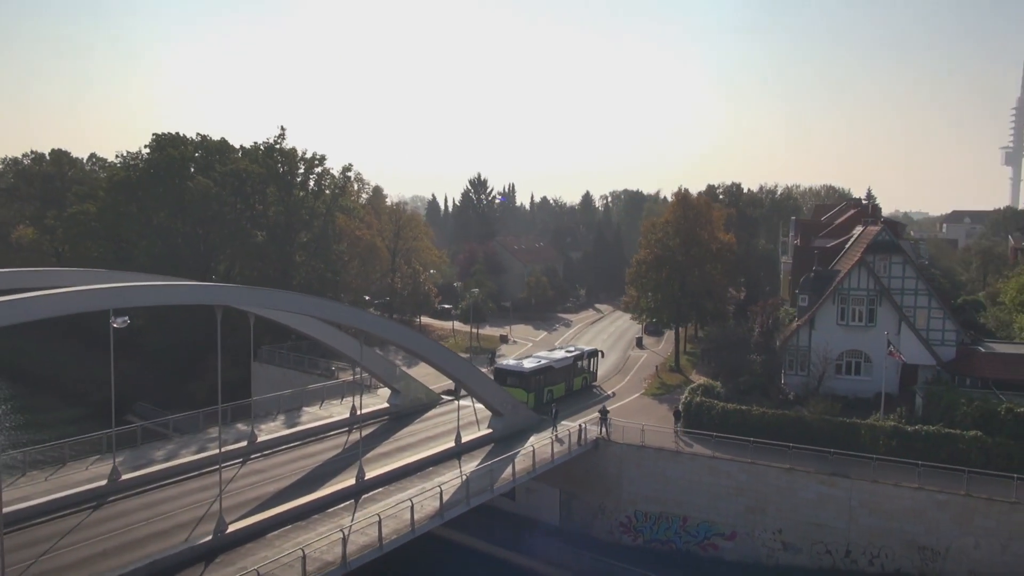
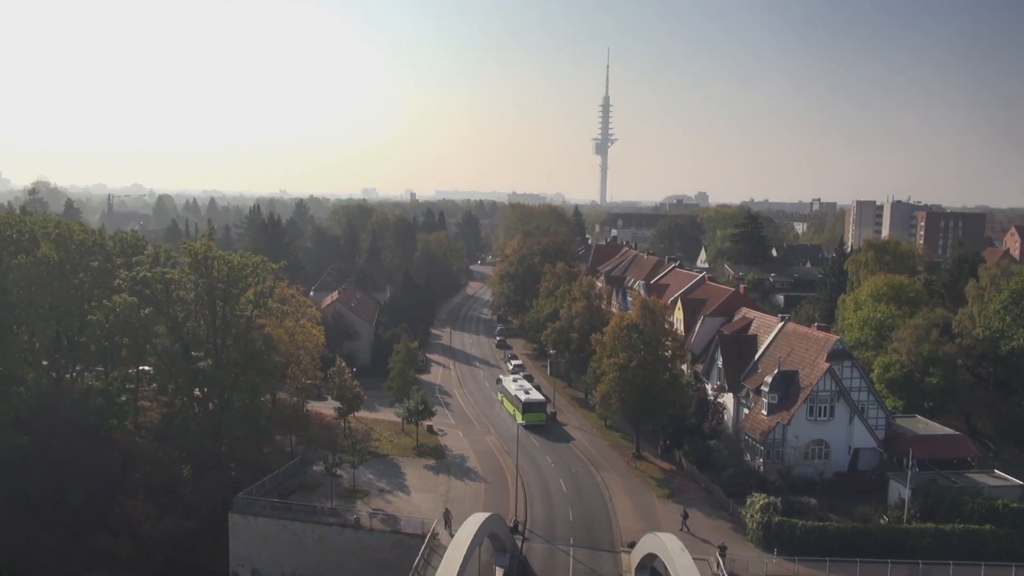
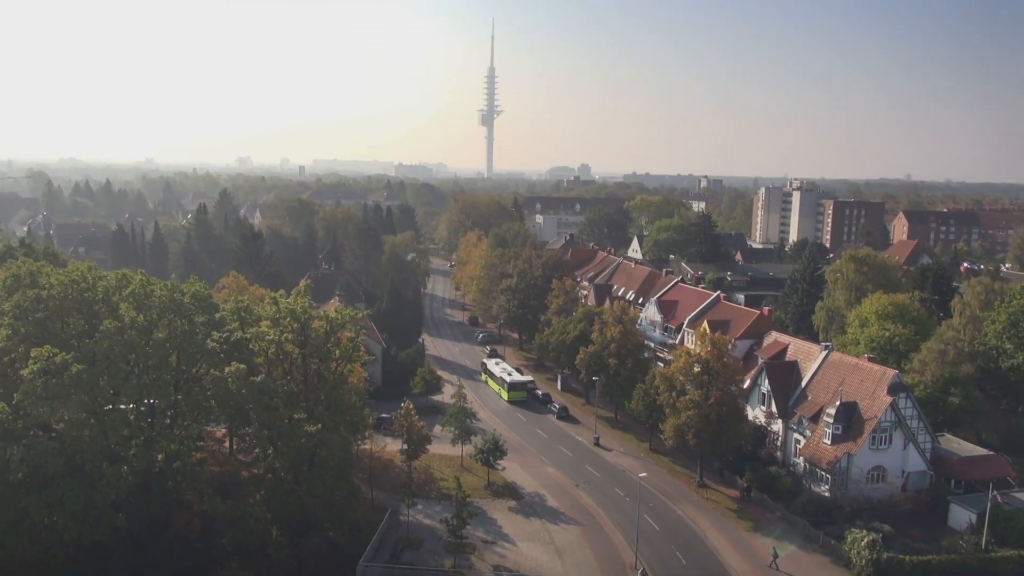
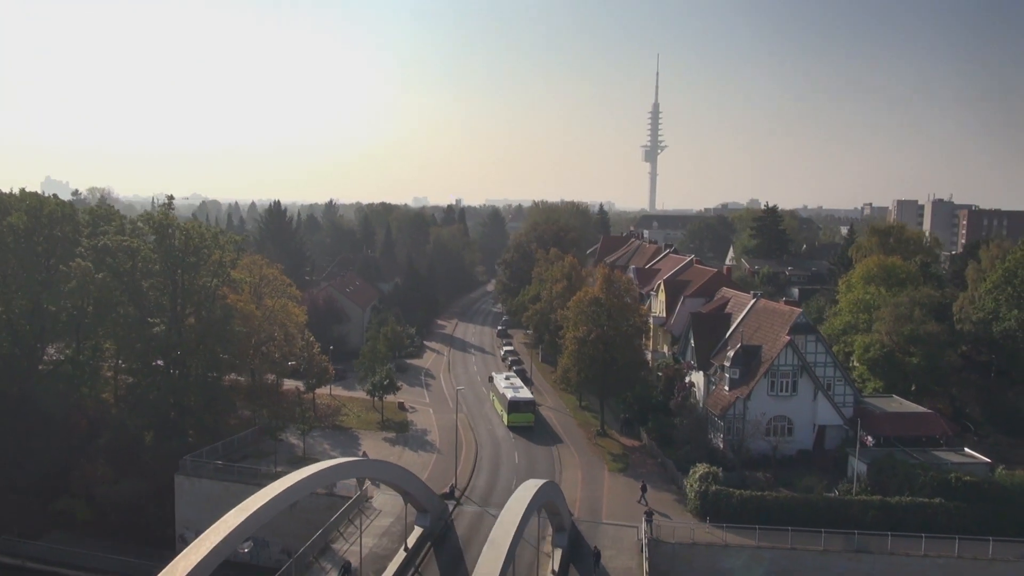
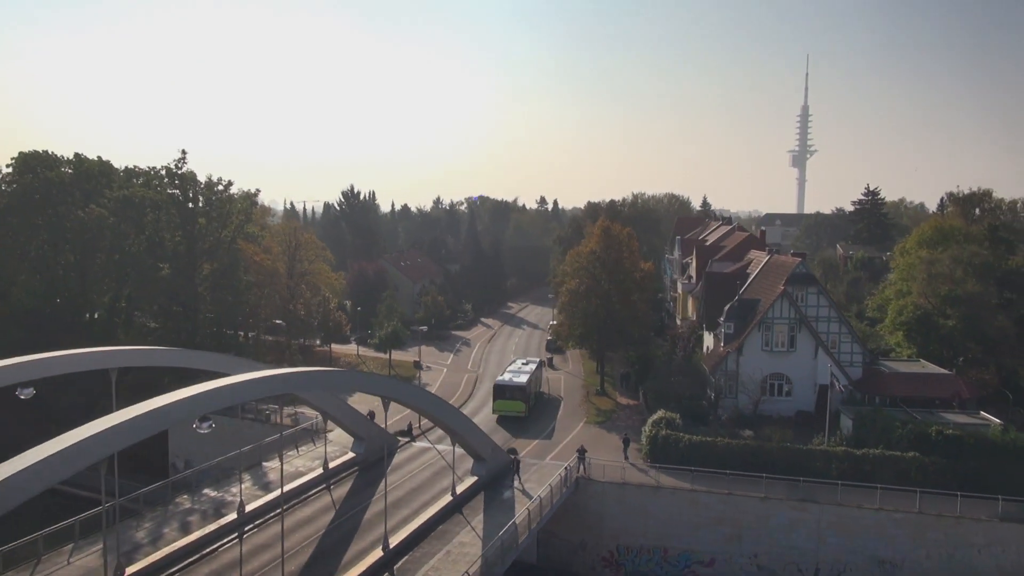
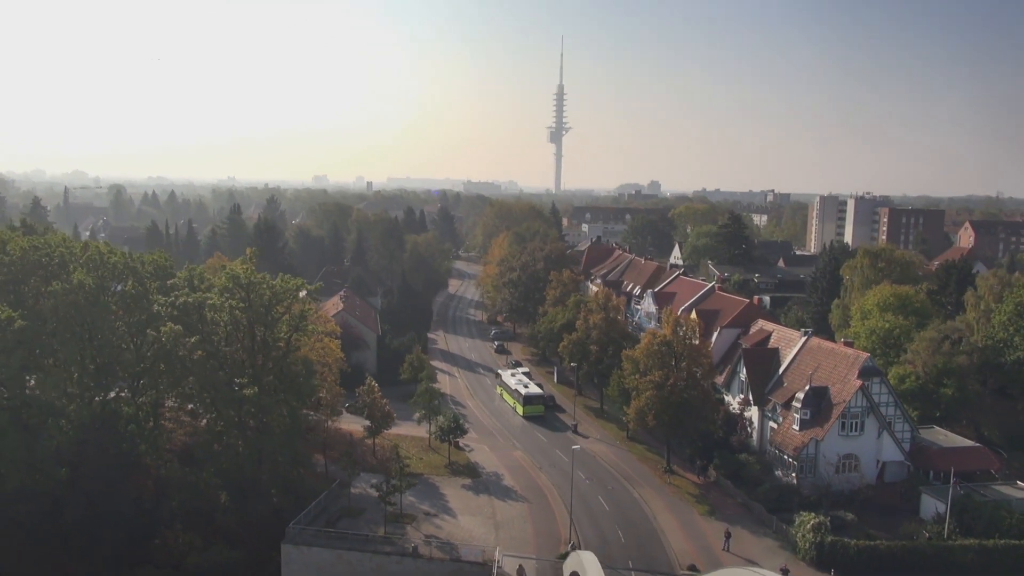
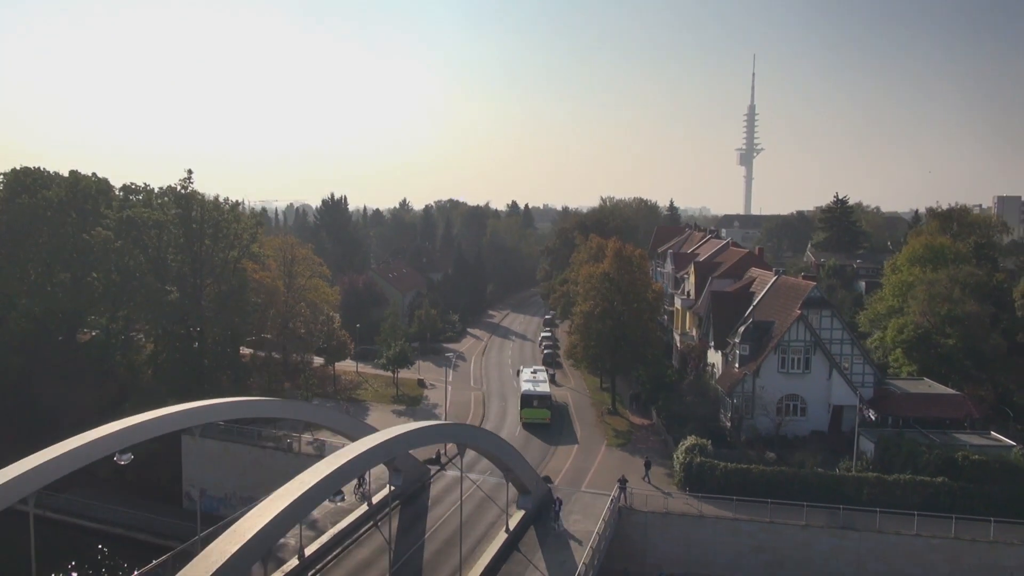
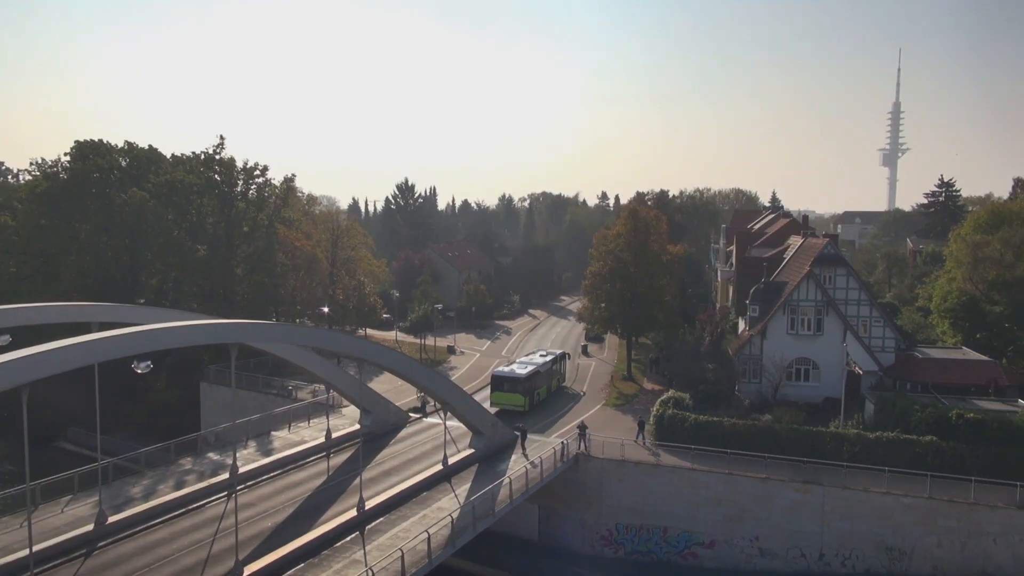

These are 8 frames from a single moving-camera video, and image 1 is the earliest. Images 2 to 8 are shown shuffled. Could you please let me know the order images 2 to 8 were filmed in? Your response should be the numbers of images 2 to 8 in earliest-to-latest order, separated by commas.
8, 5, 7, 4, 2, 6, 3
